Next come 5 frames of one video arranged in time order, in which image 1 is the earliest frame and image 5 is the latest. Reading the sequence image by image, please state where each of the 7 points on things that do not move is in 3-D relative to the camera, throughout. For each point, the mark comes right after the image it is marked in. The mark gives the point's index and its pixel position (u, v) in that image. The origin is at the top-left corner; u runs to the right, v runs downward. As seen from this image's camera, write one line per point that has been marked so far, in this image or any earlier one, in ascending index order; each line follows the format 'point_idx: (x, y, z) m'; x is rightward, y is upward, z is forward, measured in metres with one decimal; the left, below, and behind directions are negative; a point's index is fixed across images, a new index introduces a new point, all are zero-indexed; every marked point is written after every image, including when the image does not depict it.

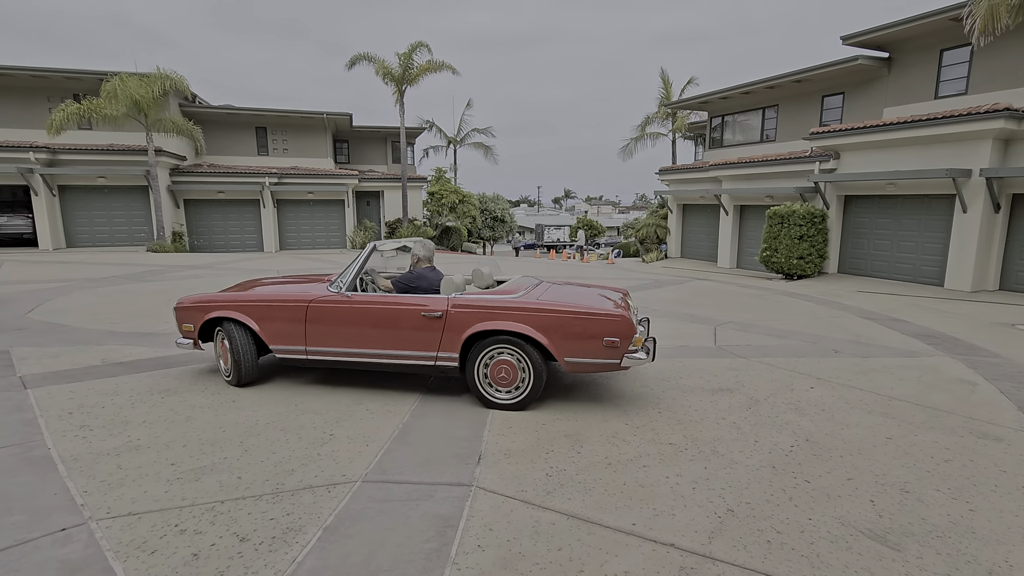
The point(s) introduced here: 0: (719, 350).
0: (+2.6, -0.8, +6.5) m
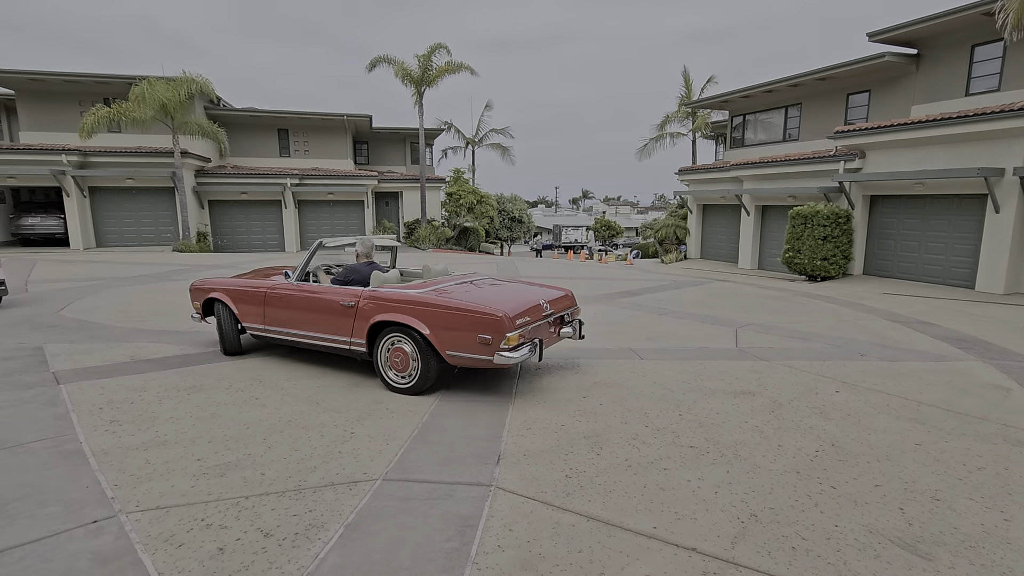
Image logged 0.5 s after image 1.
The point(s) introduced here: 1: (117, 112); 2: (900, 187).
0: (+2.8, -0.8, +6.4) m
1: (-14.1, +6.3, +18.4) m
2: (+10.3, +2.7, +13.6) m
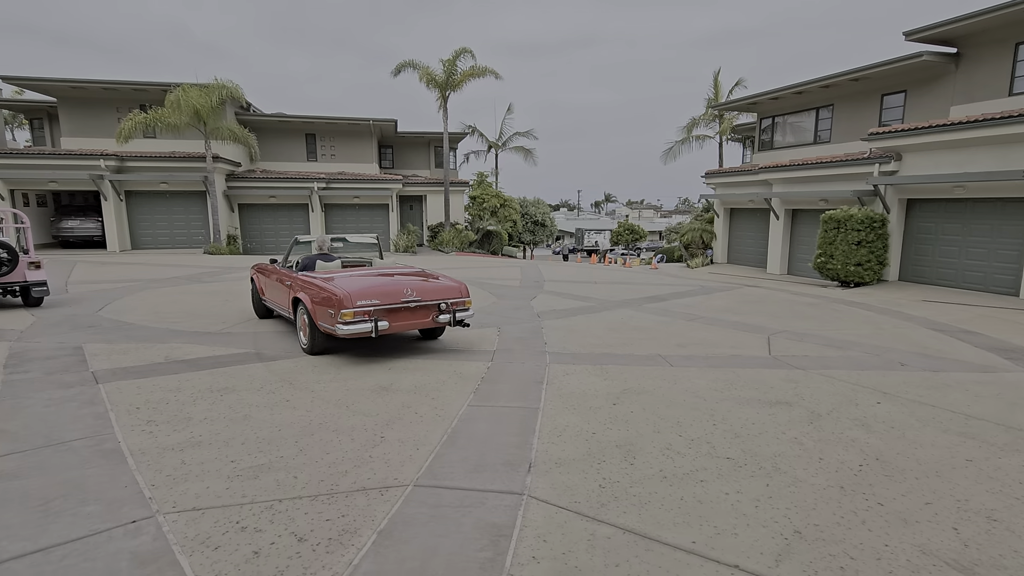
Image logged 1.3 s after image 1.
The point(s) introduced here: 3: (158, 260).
0: (+3.2, -0.9, +6.2) m
1: (-13.2, +6.3, +19.0) m
2: (+10.9, +2.5, +13.1) m
3: (-11.8, +0.9, +17.1) m
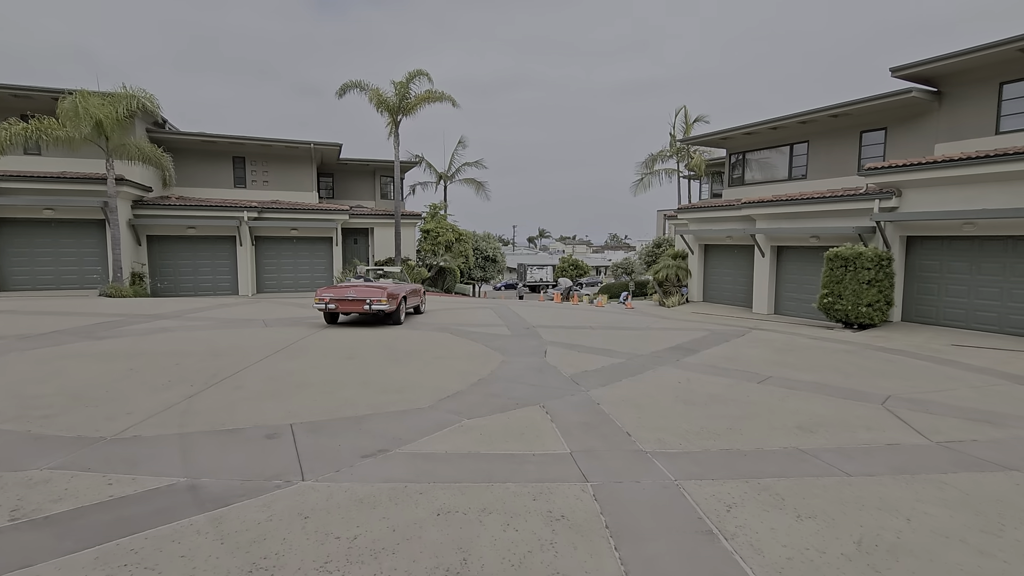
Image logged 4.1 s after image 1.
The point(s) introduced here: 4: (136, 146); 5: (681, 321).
0: (+3.9, -1.5, +4.5) m
1: (-14.1, +4.7, +15.3) m
2: (+10.6, +1.5, +12.6) m
3: (-12.4, -0.5, +13.3) m
4: (-12.4, +4.7, +17.1) m
5: (+4.9, -0.9, +14.9) m
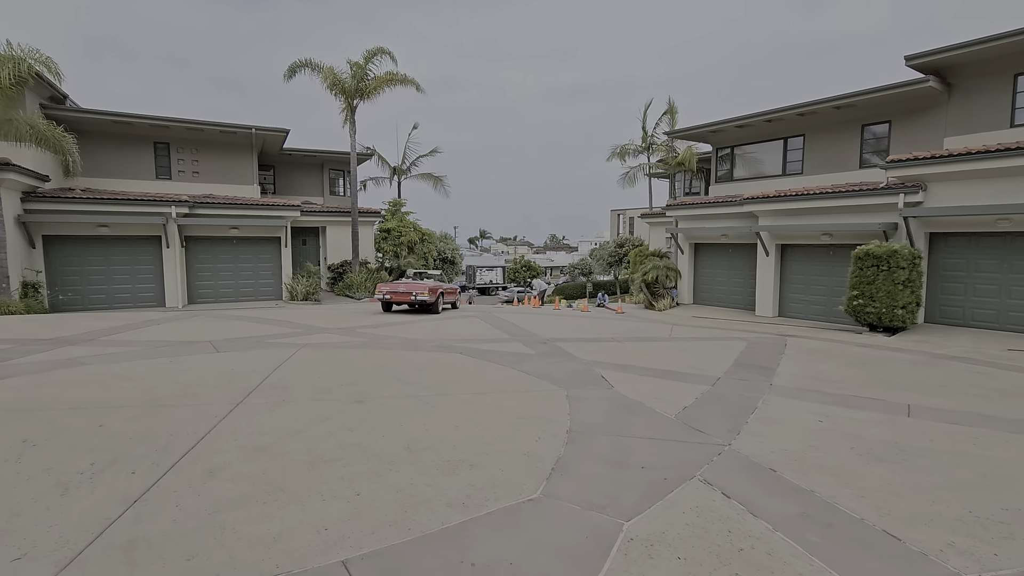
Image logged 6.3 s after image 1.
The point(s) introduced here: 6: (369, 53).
0: (+5.2, -1.5, +3.1) m
1: (-14.2, +4.3, +11.6) m
2: (+10.8, +1.5, +11.9) m
3: (-12.1, -0.8, +9.8) m
4: (-12.7, +4.3, +13.5) m
5: (+4.8, -1.0, +13.5) m
6: (-5.3, +8.8, +19.2) m
